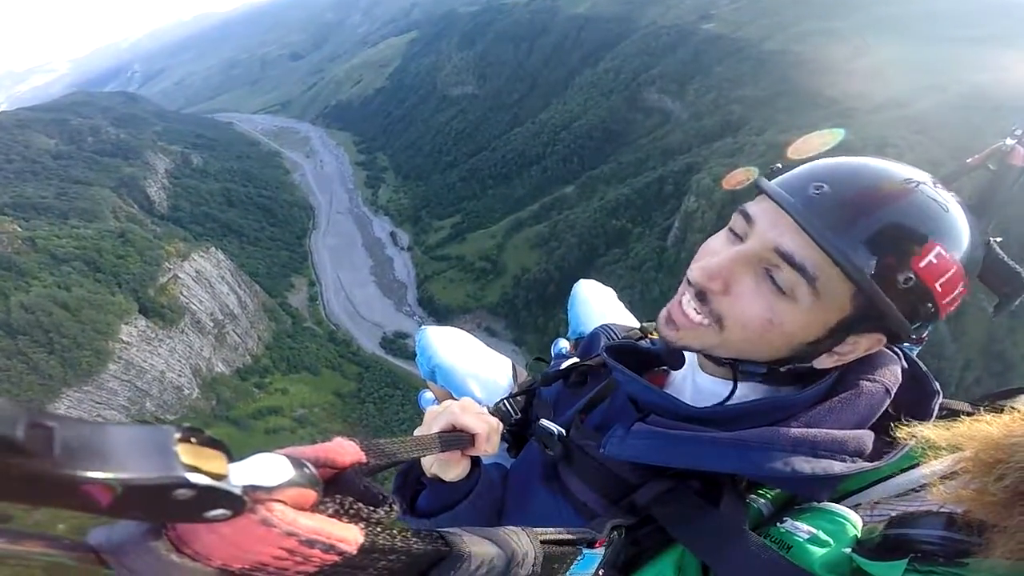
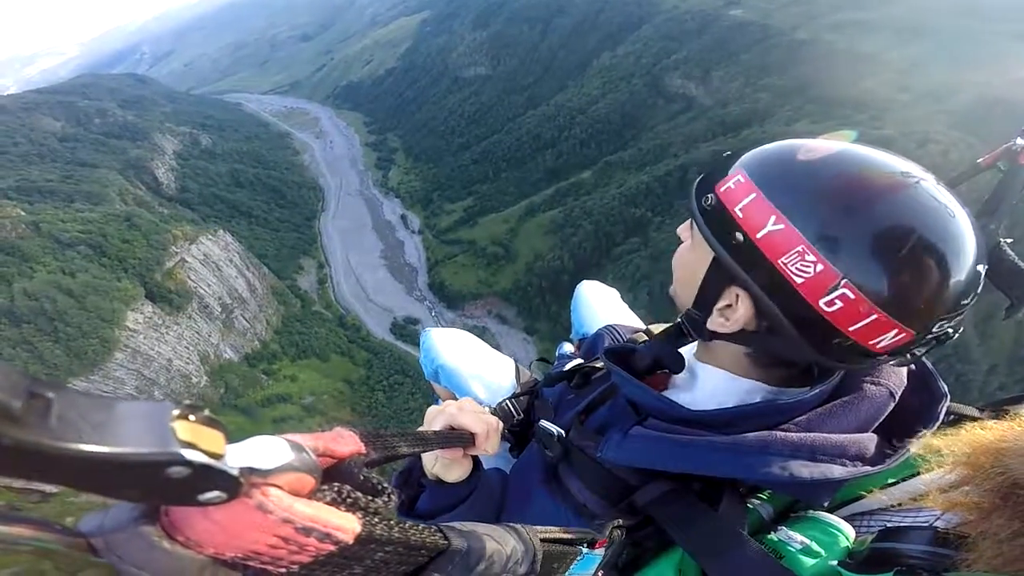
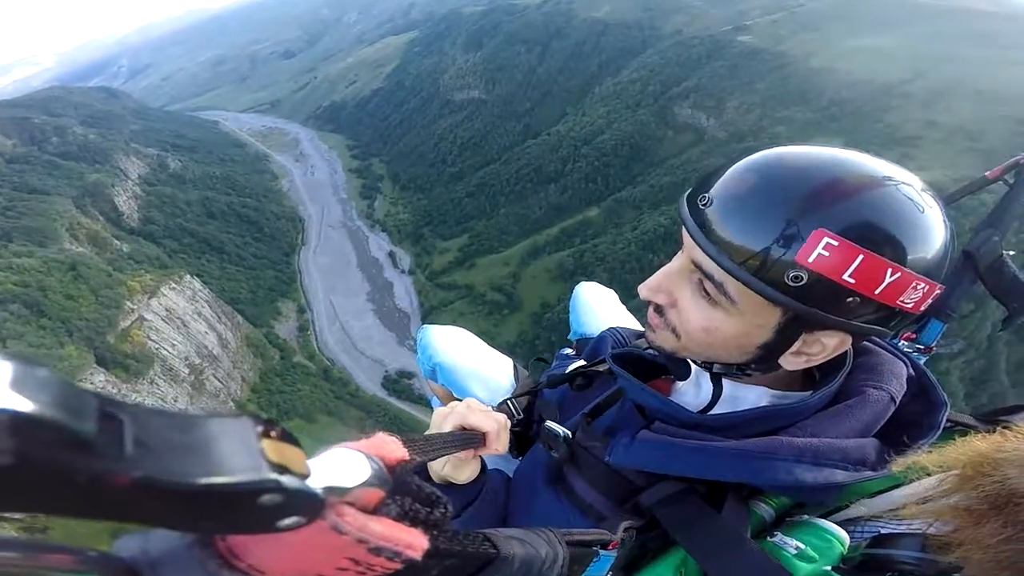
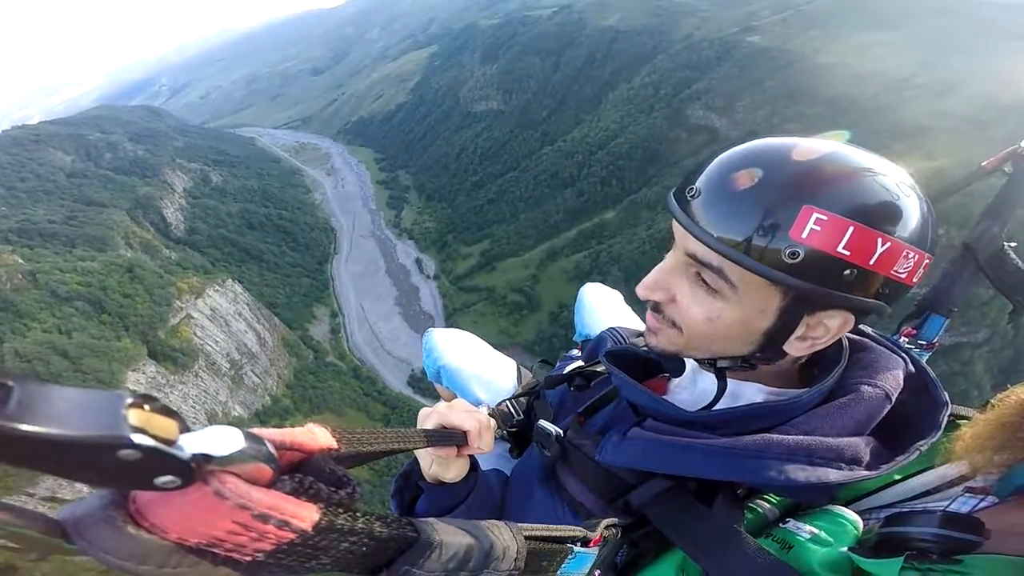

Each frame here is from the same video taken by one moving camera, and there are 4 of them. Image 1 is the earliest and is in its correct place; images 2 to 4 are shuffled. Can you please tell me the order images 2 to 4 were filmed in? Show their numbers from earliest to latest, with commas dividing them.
2, 4, 3
